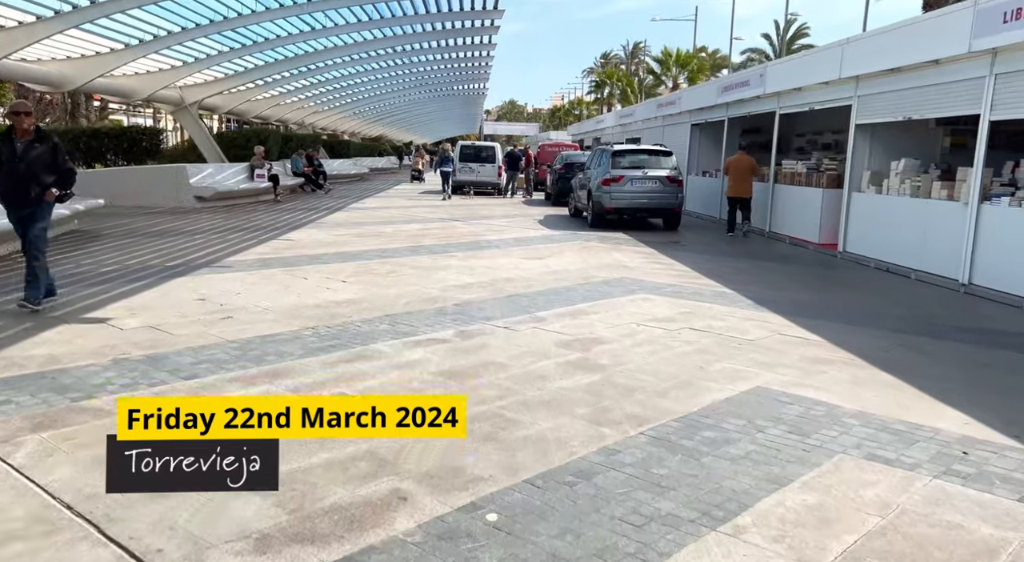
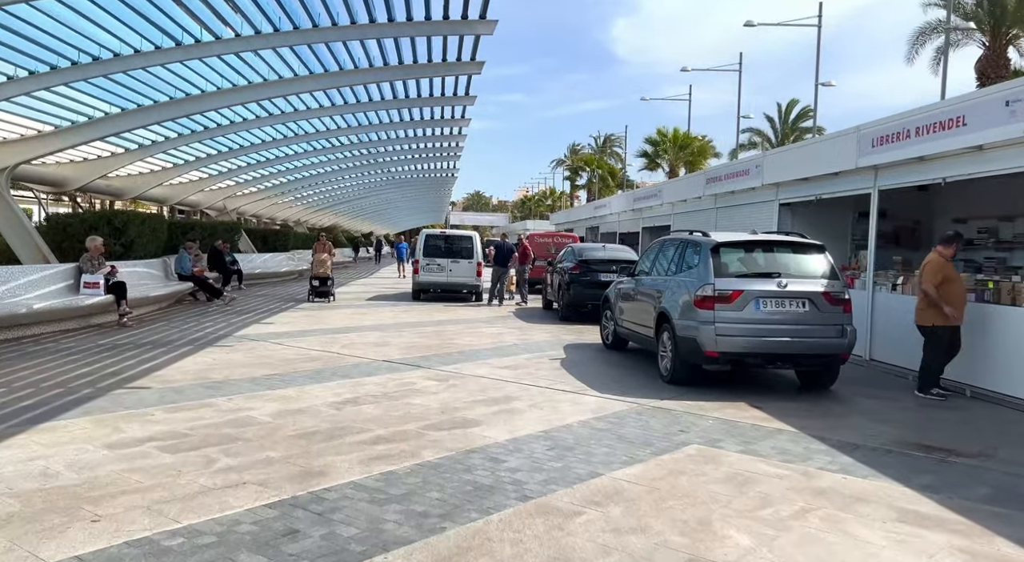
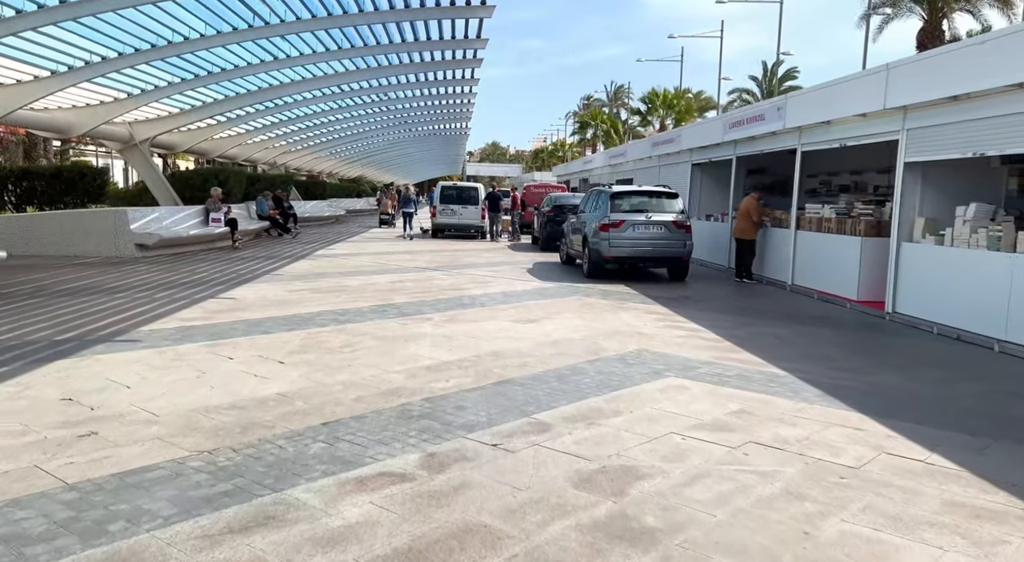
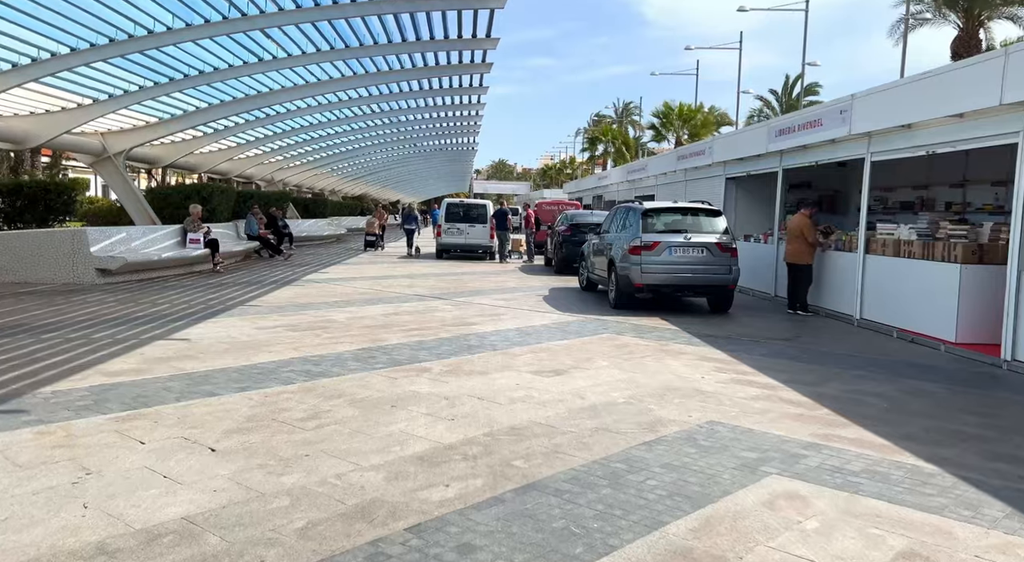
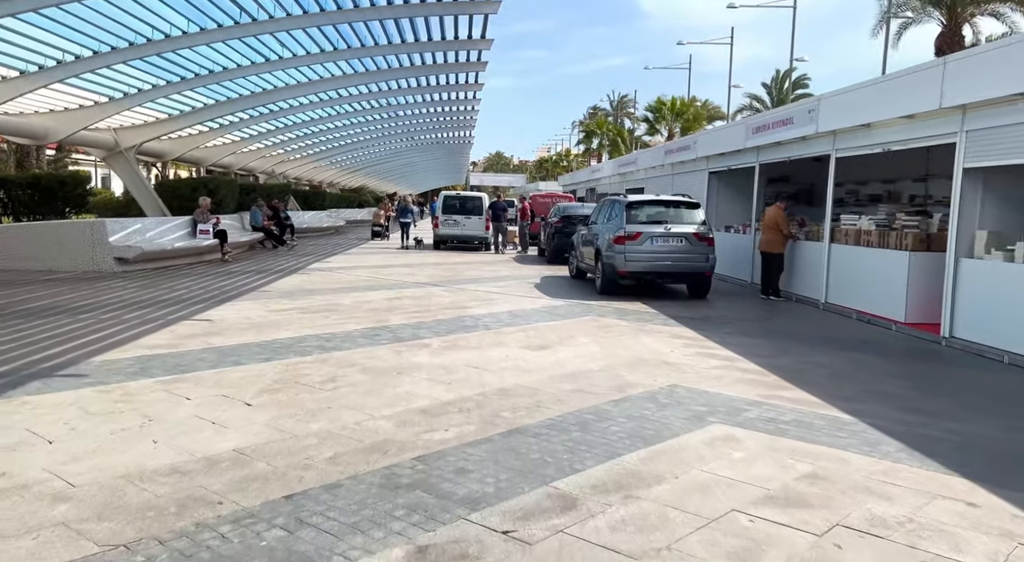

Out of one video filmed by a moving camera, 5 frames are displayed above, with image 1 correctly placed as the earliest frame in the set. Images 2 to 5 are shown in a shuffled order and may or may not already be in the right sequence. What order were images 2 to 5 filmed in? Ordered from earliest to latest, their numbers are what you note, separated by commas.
3, 5, 4, 2
